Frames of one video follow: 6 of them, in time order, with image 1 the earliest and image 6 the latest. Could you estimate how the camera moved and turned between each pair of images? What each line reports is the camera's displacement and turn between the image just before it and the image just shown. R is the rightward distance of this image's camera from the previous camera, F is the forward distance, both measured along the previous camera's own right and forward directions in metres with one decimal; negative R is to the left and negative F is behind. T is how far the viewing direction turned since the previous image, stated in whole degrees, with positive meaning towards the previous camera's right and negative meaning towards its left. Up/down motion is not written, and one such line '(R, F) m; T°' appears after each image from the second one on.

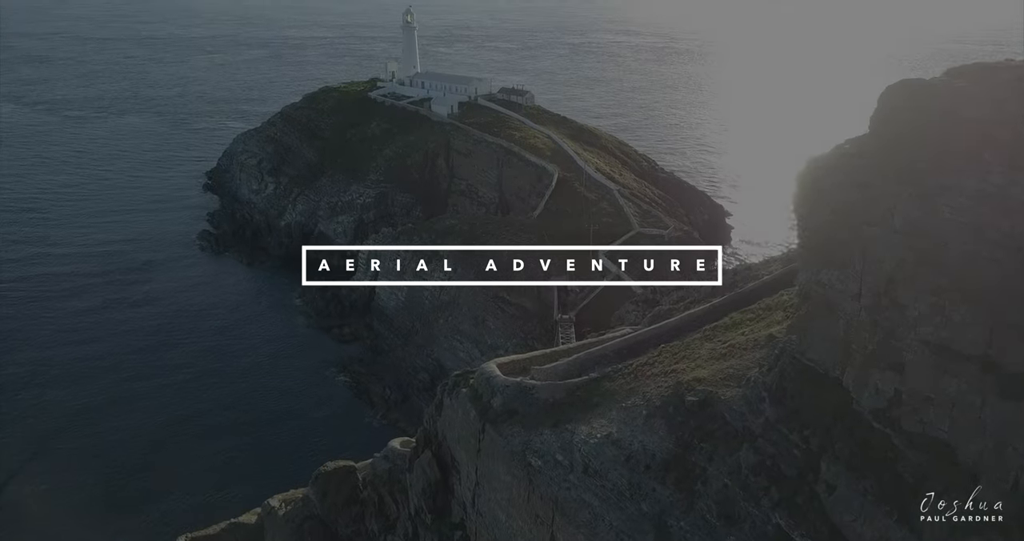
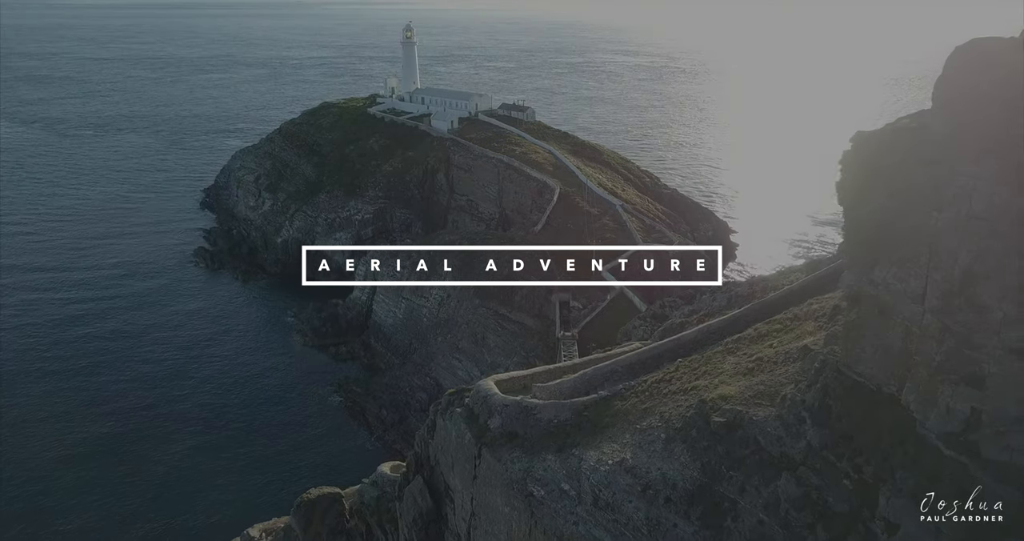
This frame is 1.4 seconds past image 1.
(0.0, +1.1) m; 0°
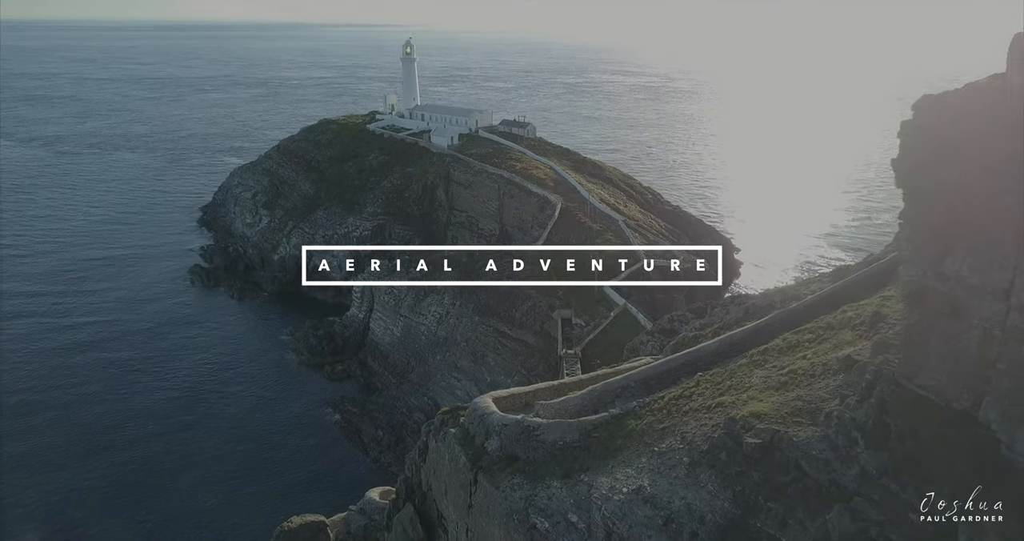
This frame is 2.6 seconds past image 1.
(0.0, +1.0) m; 0°
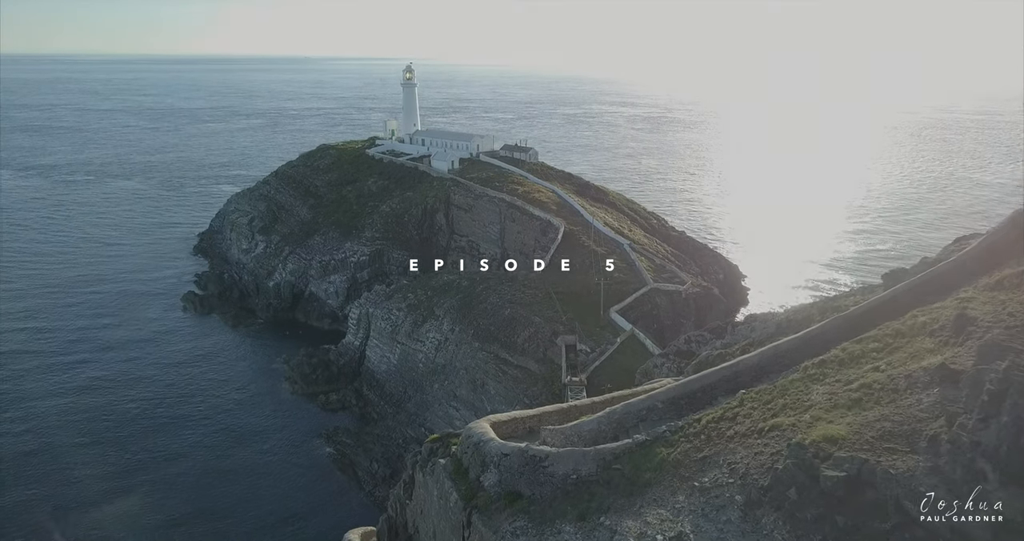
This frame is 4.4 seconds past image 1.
(0.0, +1.5) m; 0°
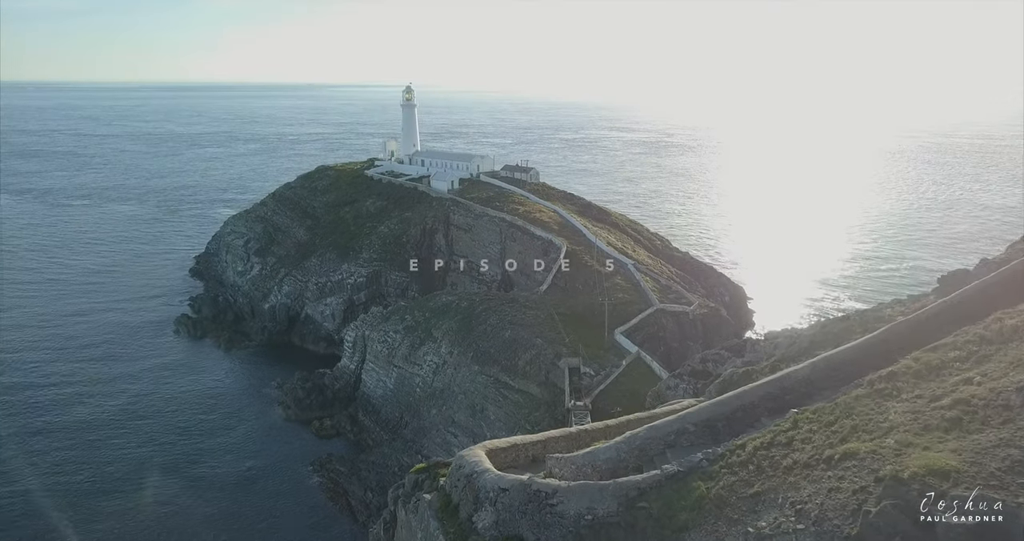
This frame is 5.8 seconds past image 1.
(0.0, +1.3) m; 0°
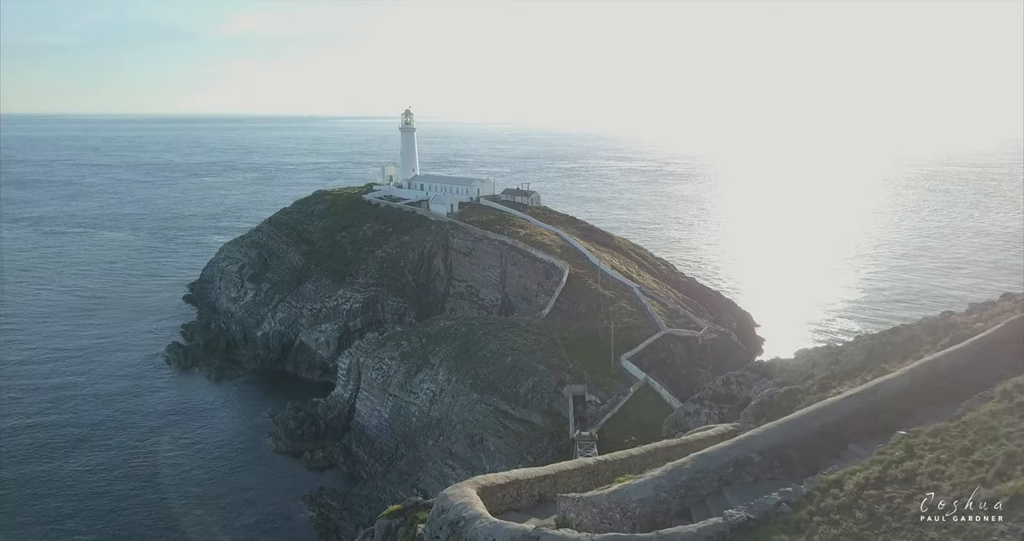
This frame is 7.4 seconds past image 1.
(0.0, +1.6) m; 0°
